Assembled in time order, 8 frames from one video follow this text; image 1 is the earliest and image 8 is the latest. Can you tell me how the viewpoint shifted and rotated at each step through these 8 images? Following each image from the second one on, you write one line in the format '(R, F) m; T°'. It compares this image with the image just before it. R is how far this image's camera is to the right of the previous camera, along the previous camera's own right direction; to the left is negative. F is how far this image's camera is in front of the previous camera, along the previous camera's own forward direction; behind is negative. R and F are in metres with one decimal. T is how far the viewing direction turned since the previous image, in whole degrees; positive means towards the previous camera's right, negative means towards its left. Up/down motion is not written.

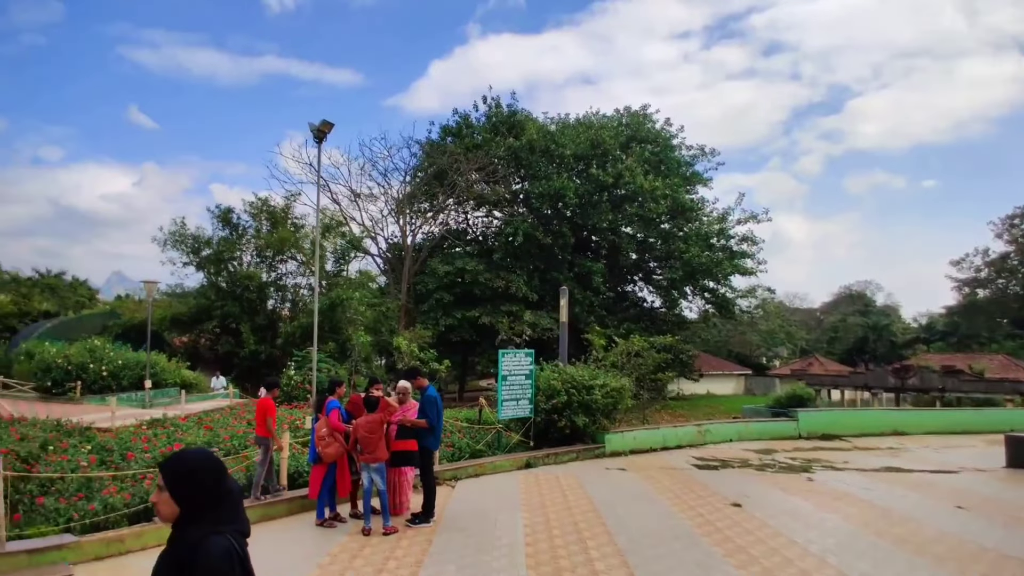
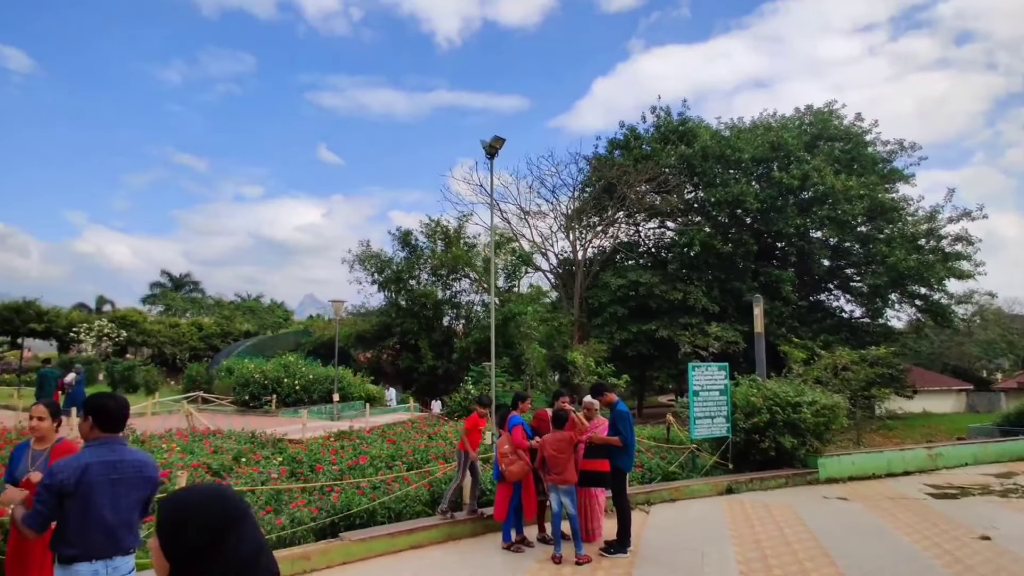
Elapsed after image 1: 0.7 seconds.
(-0.2, +0.2) m; -12°
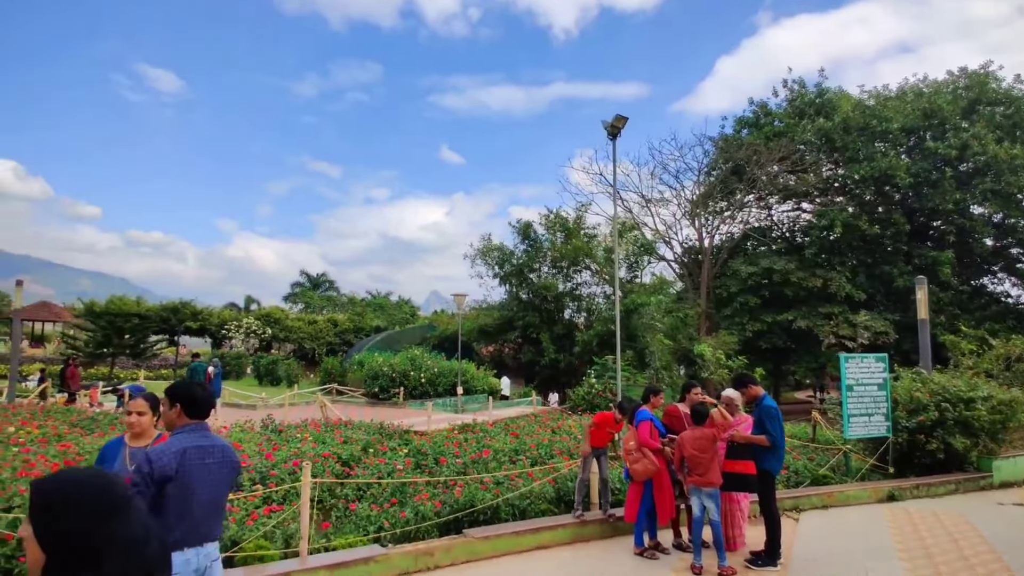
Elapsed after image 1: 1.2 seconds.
(-0.1, +0.4) m; -9°
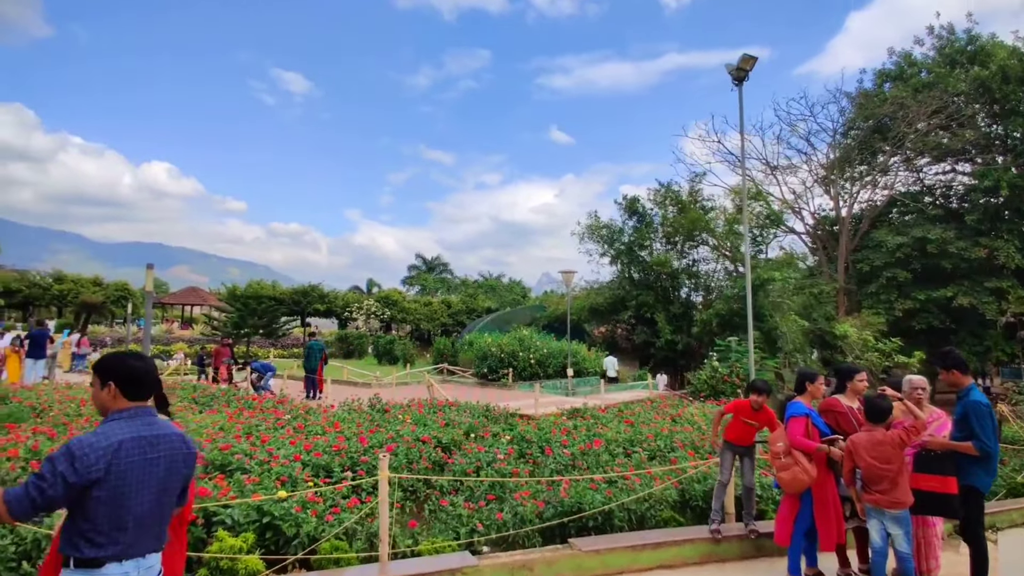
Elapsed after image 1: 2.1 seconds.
(0.0, +0.9) m; -8°
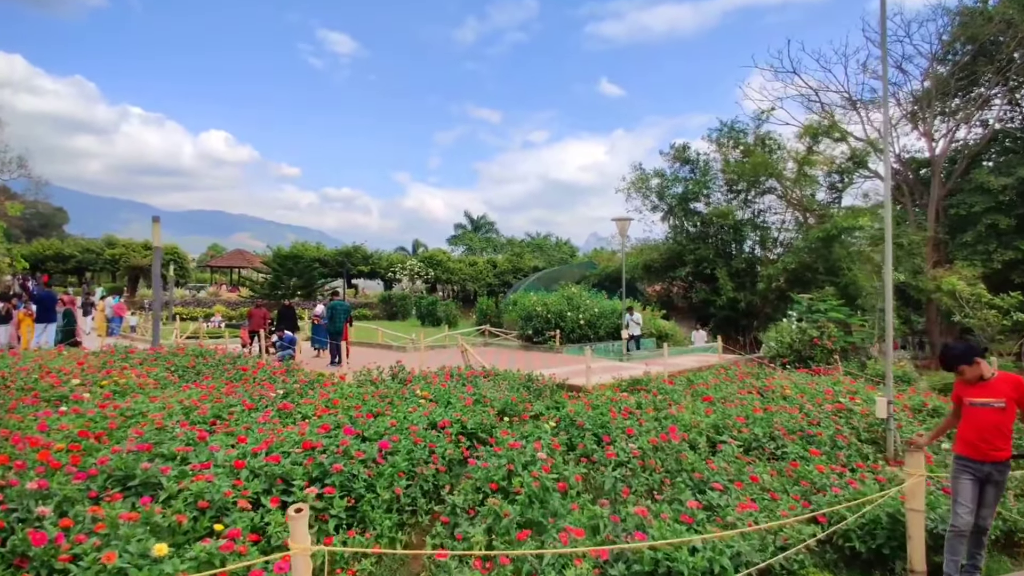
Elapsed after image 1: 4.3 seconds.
(0.0, +1.9) m; -4°
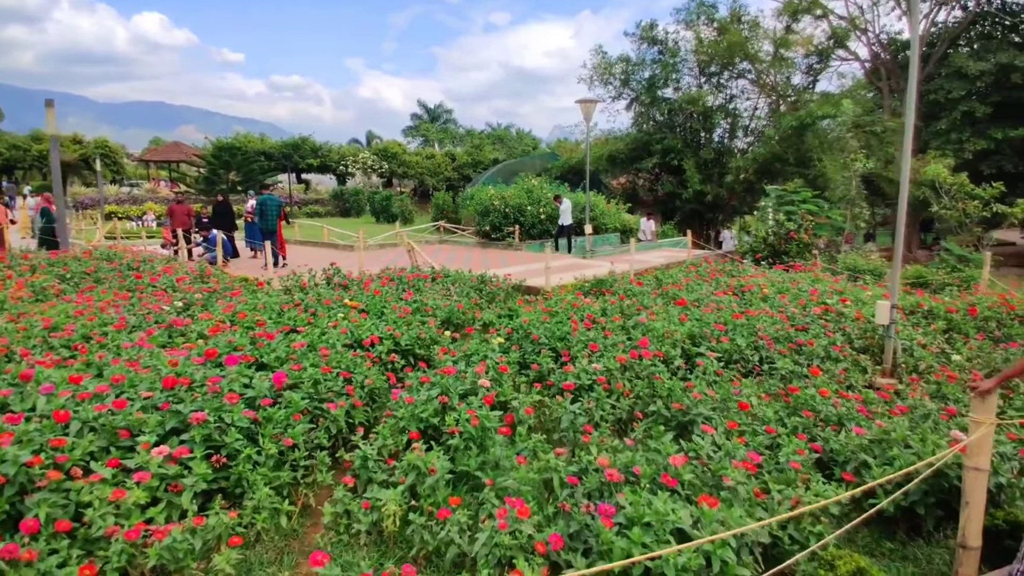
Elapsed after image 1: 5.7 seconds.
(+0.1, +1.0) m; +3°
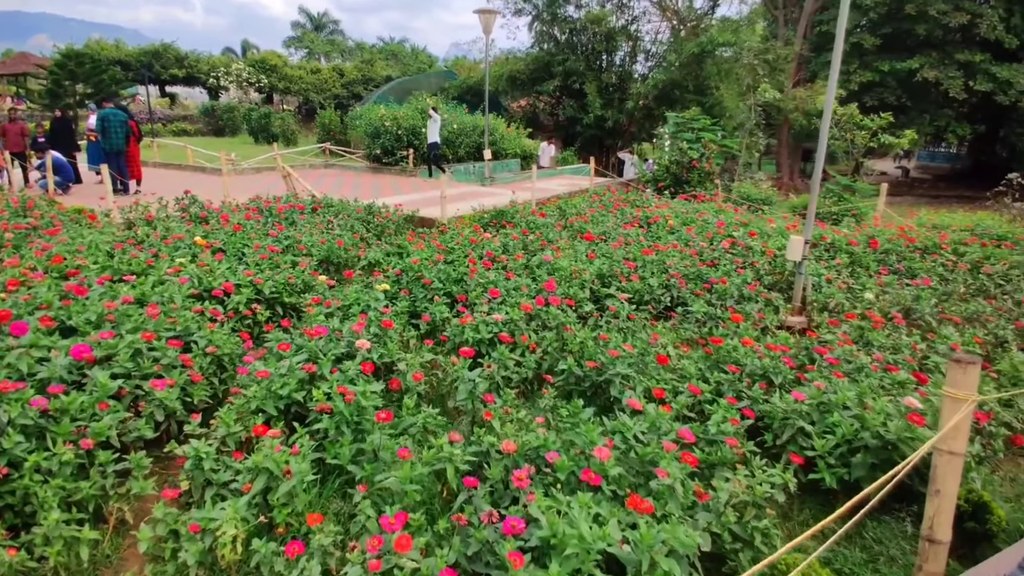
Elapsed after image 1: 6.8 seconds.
(+0.1, +0.6) m; +8°
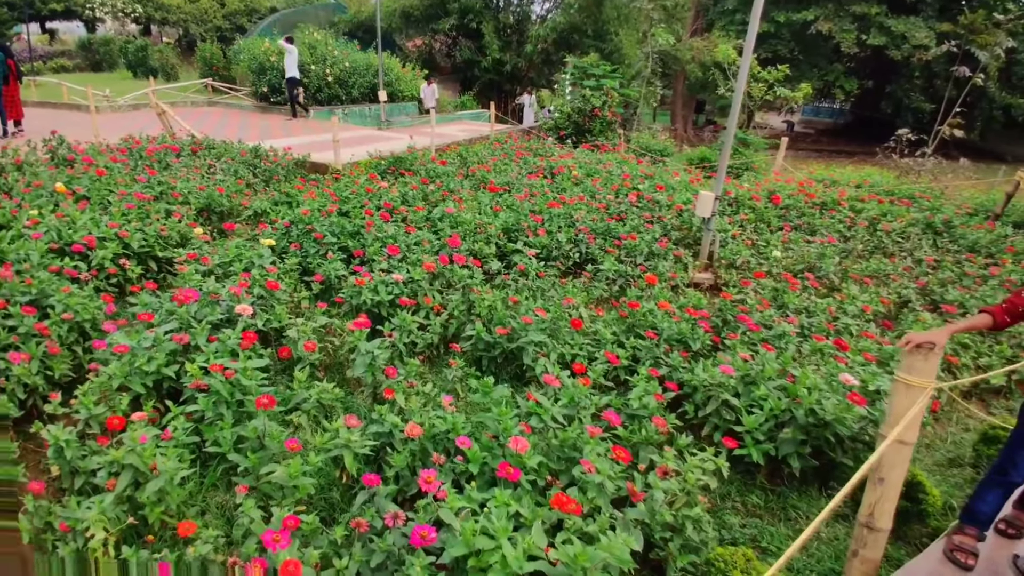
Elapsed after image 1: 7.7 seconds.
(0.0, +0.3) m; +8°
